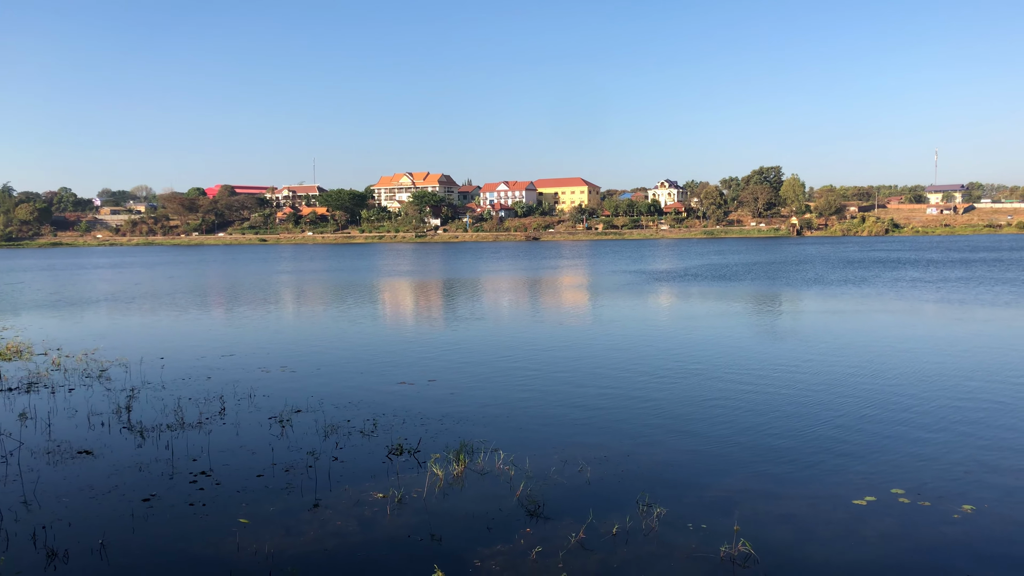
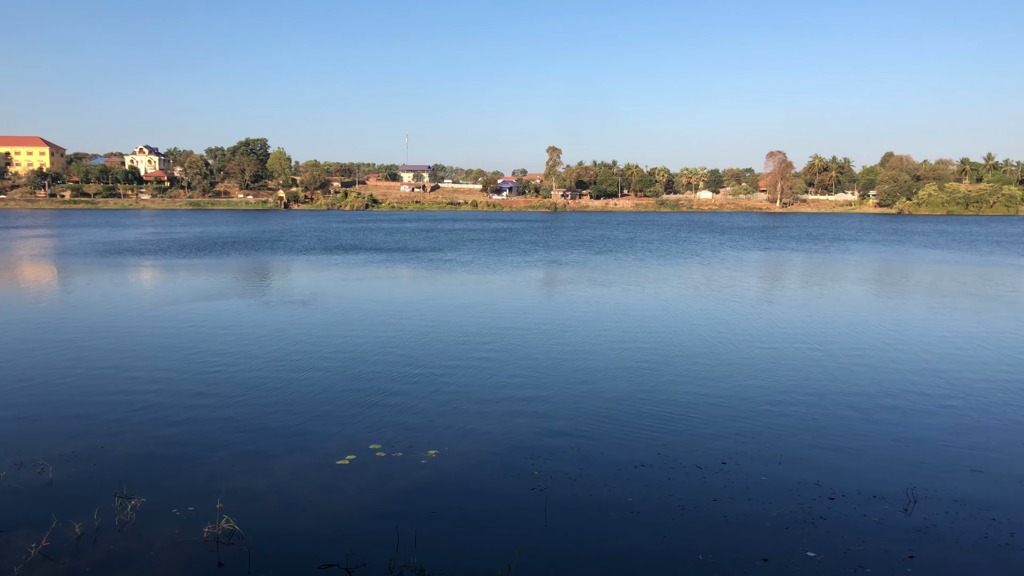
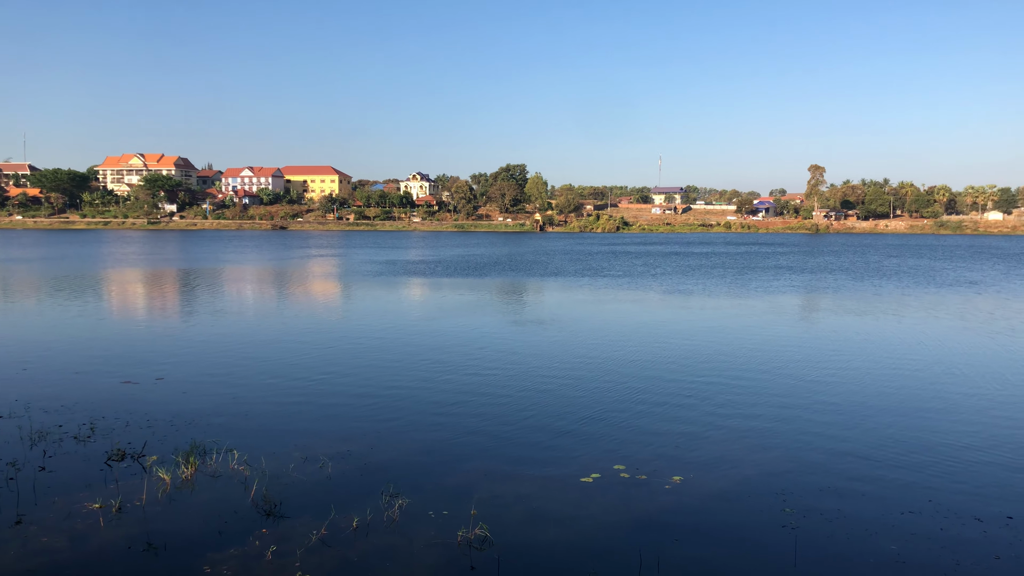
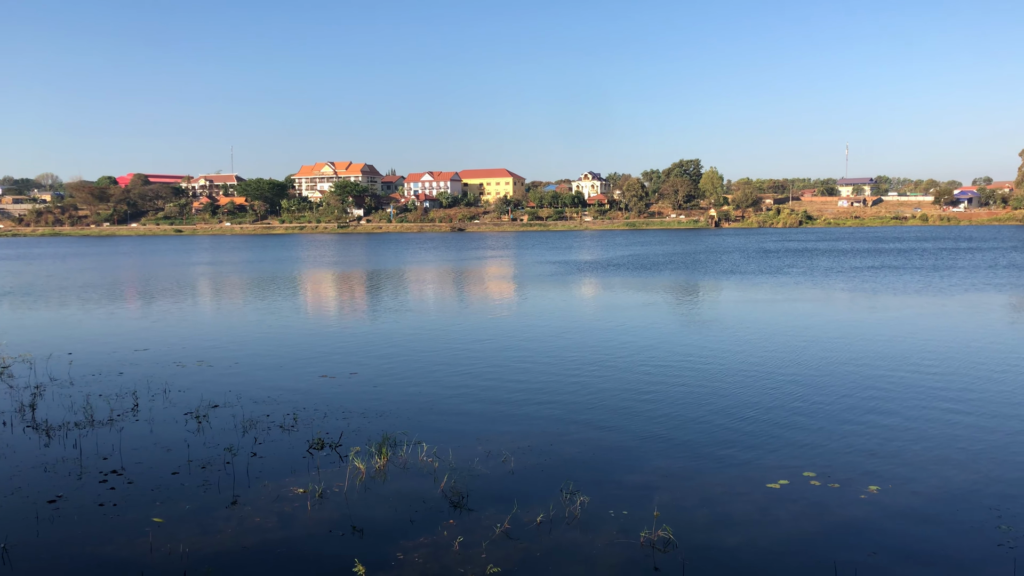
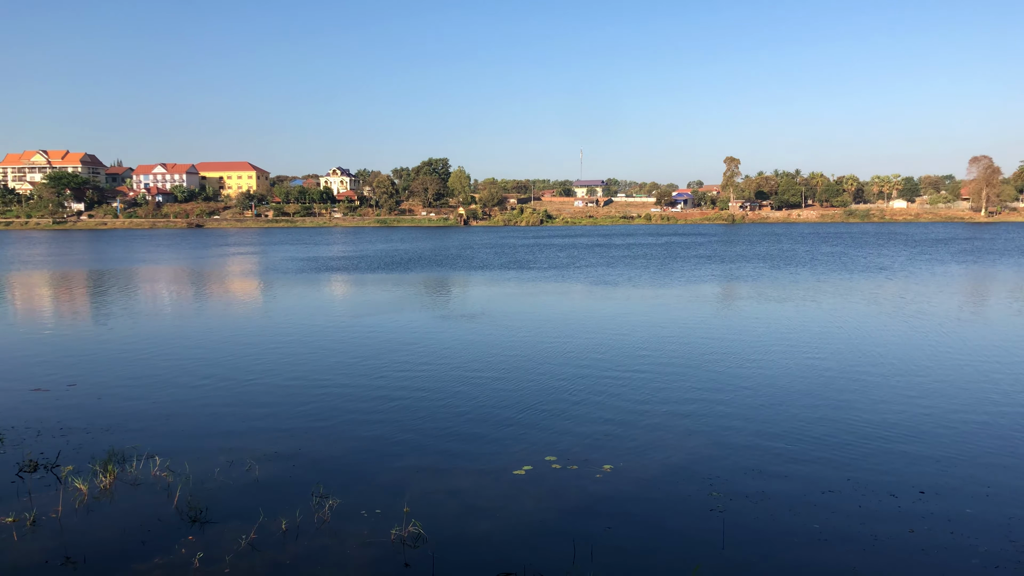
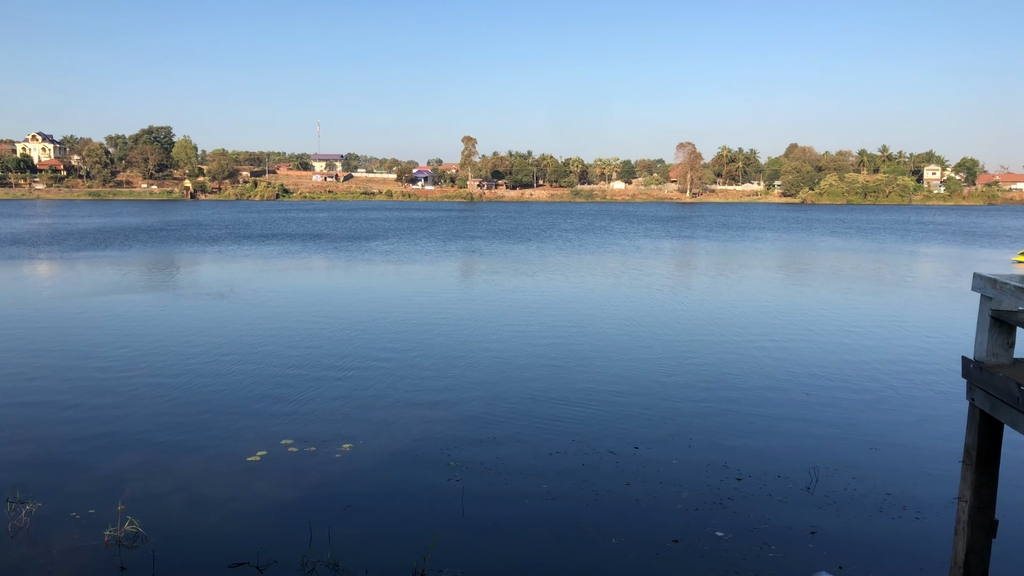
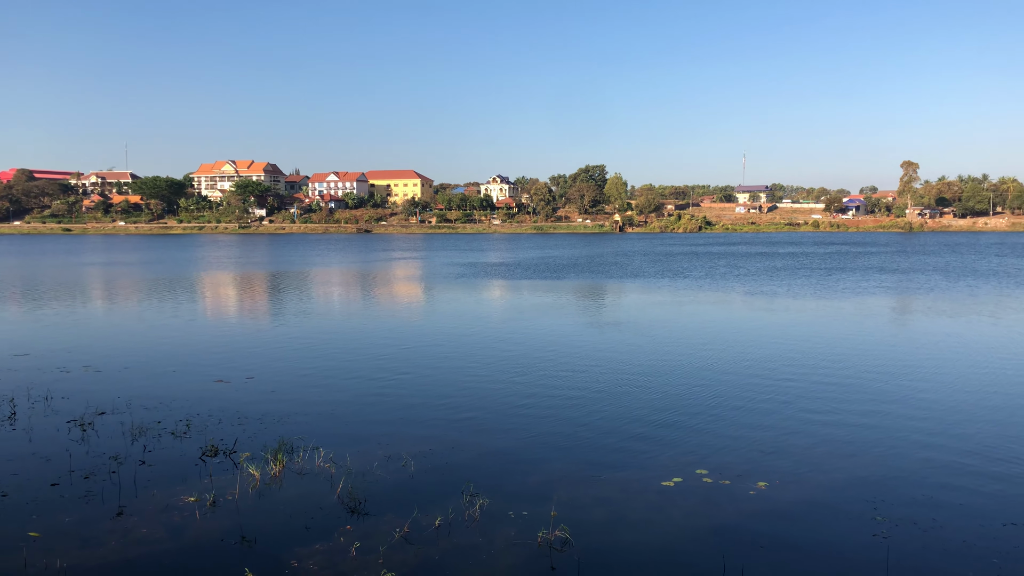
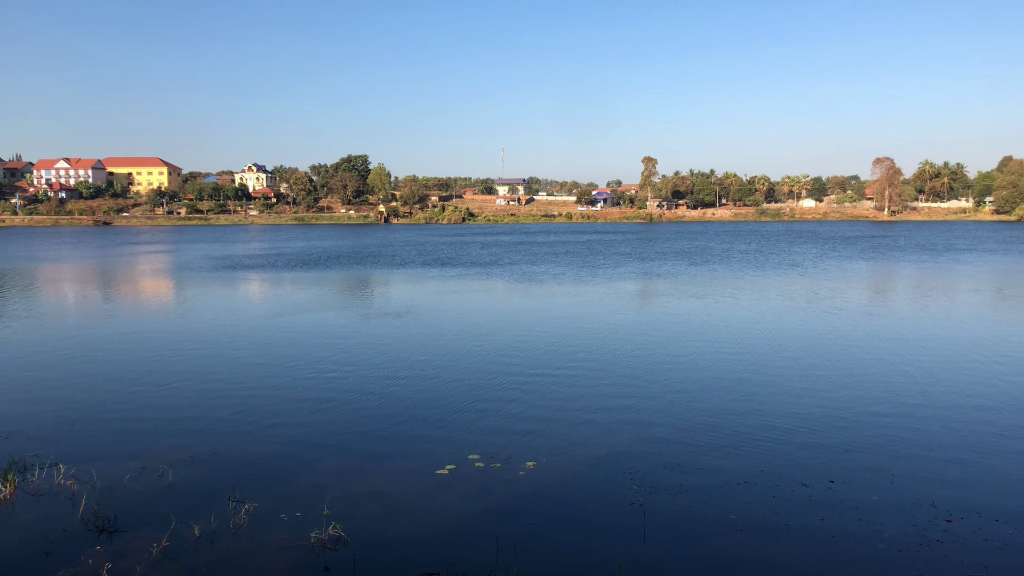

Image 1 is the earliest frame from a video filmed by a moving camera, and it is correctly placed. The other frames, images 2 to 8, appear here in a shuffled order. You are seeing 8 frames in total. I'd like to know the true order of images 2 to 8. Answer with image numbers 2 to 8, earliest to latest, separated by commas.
4, 7, 3, 5, 8, 2, 6
